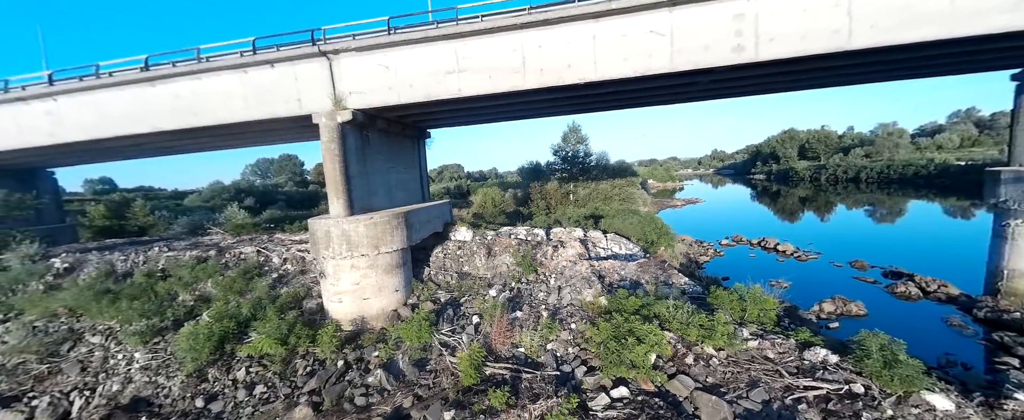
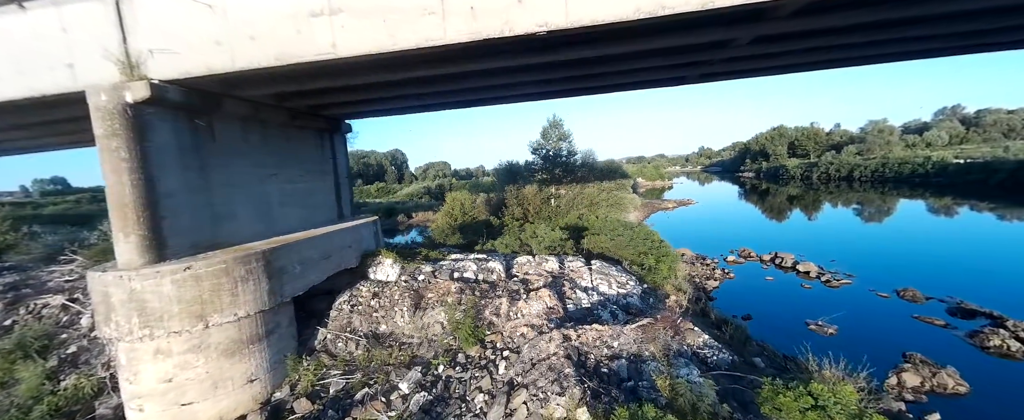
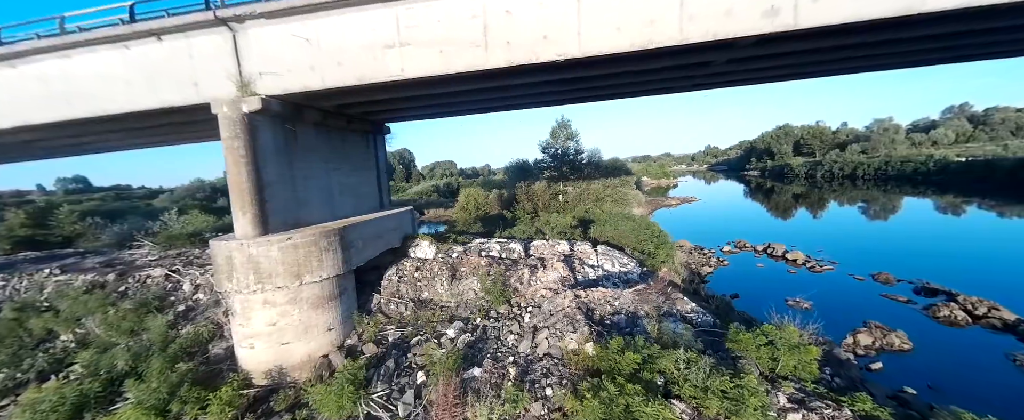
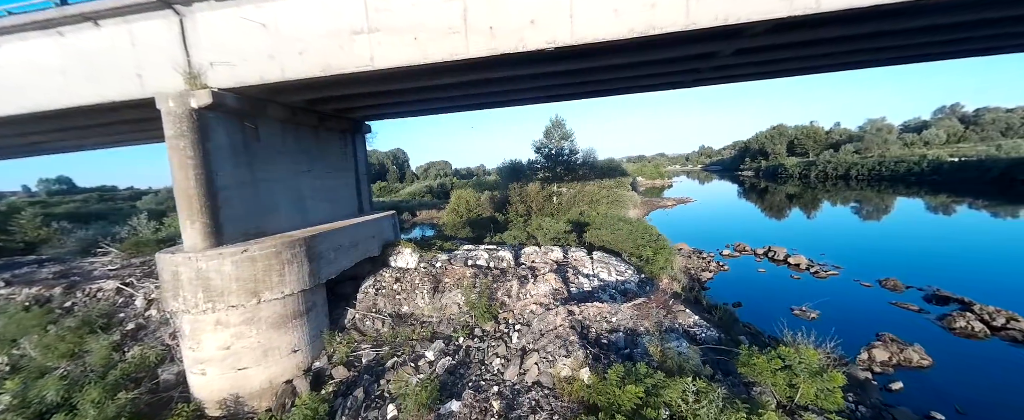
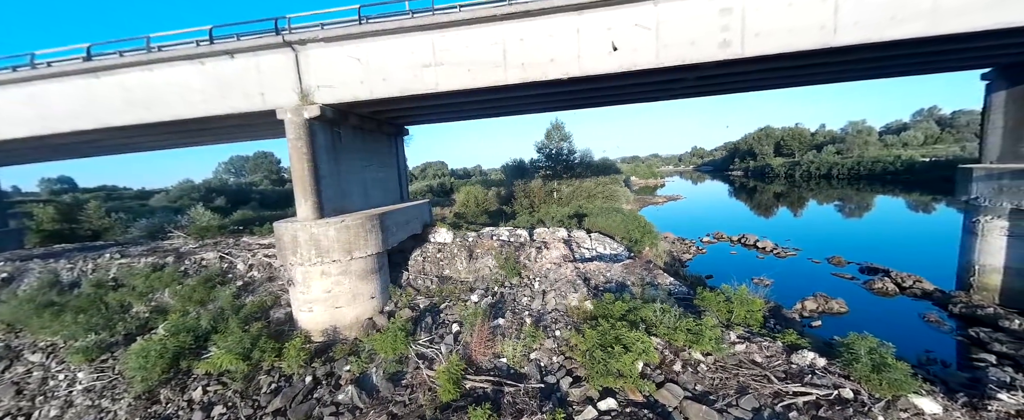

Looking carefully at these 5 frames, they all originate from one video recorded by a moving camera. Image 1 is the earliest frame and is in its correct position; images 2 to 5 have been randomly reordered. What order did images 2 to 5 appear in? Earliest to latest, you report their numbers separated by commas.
5, 3, 4, 2
